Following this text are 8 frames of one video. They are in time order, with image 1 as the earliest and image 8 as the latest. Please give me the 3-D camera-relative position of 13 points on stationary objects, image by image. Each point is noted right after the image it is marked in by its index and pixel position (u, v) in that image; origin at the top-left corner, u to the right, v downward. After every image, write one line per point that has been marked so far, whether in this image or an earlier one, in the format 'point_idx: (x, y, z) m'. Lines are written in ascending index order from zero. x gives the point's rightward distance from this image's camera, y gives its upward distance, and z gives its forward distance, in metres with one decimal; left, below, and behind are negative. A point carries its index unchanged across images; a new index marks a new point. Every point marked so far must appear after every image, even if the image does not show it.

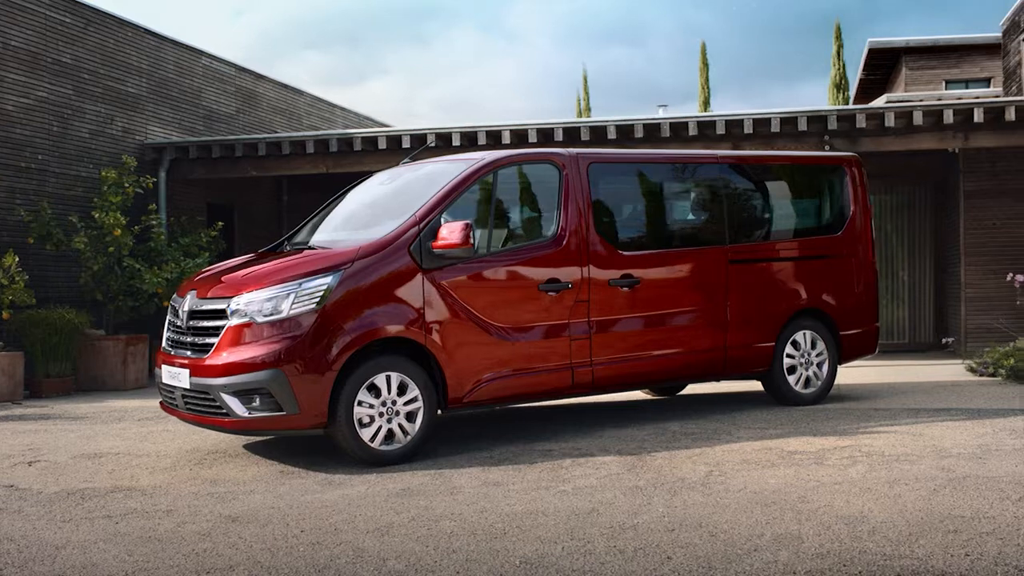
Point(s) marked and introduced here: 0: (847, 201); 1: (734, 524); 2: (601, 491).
0: (+2.9, +0.8, +8.3) m
1: (+0.9, -0.9, +3.8) m
2: (+0.4, -1.0, +4.6) m
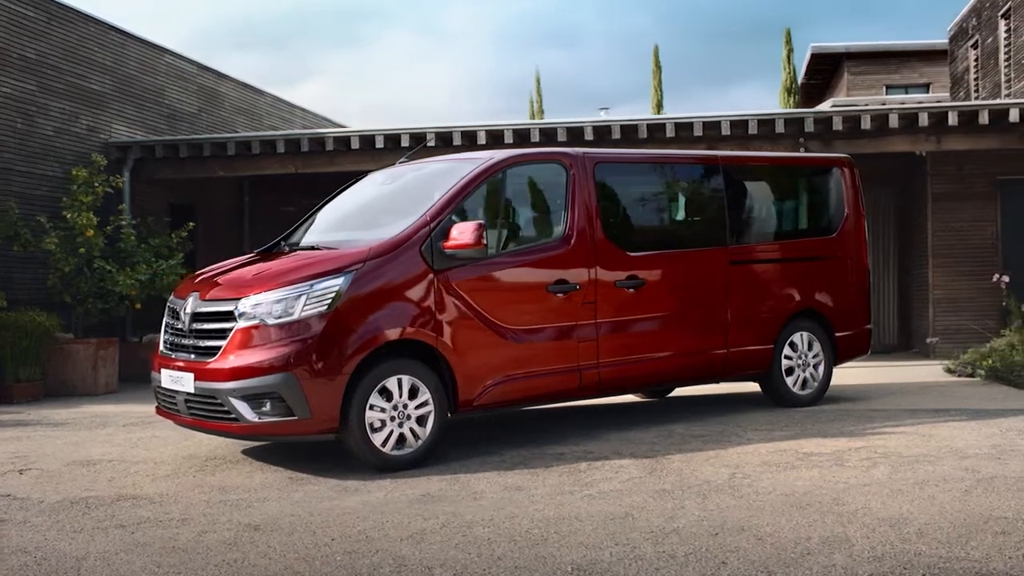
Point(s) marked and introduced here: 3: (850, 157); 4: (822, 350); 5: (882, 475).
0: (+2.8, +0.7, +8.3) m
1: (+1.0, -0.9, +3.8) m
2: (+0.6, -1.0, +4.5) m
3: (+3.0, +1.2, +8.5) m
4: (+2.6, -0.5, +8.0) m
5: (+1.8, -0.9, +4.7) m
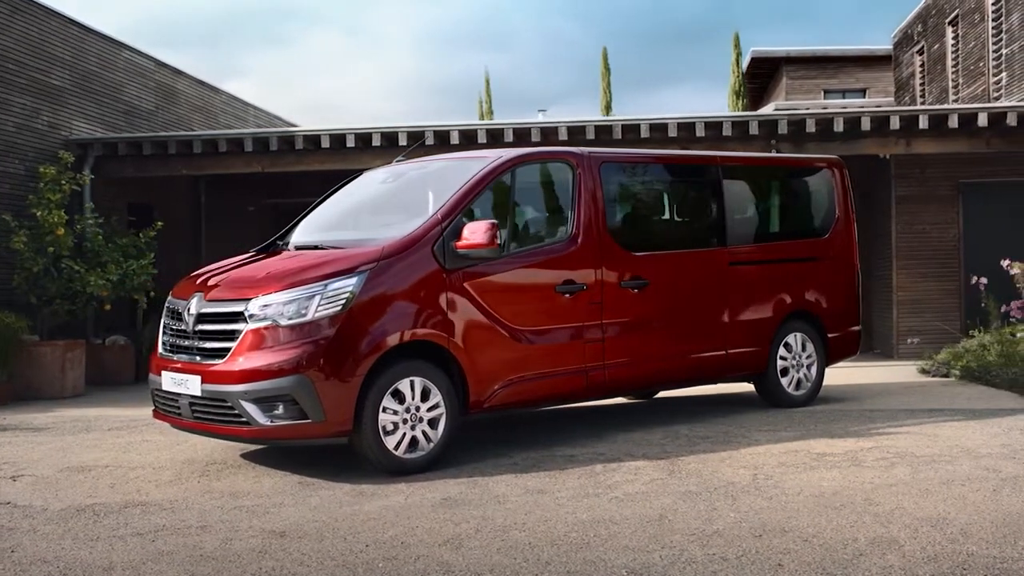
0: (+2.8, +0.7, +8.4) m
1: (+1.2, -0.9, +3.7) m
2: (+0.7, -1.0, +4.5) m
3: (+2.9, +1.2, +8.6) m
4: (+2.6, -0.5, +8.1) m
5: (+1.9, -0.9, +4.7) m
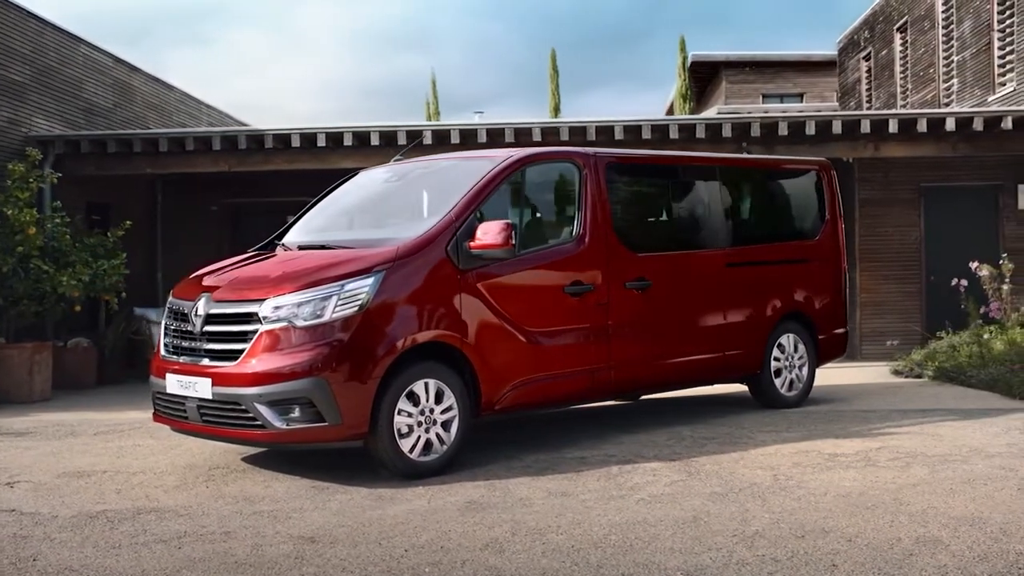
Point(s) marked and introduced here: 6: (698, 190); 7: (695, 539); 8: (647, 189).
0: (+2.7, +0.7, +8.5) m
1: (+1.4, -0.9, +3.8) m
2: (+0.8, -1.0, +4.5) m
3: (+2.9, +1.2, +8.7) m
4: (+2.5, -0.6, +8.2) m
5: (+2.0, -0.9, +4.7) m
6: (+1.4, +0.8, +7.3) m
7: (+0.7, -1.0, +3.7) m
8: (+1.0, +0.7, +6.8) m
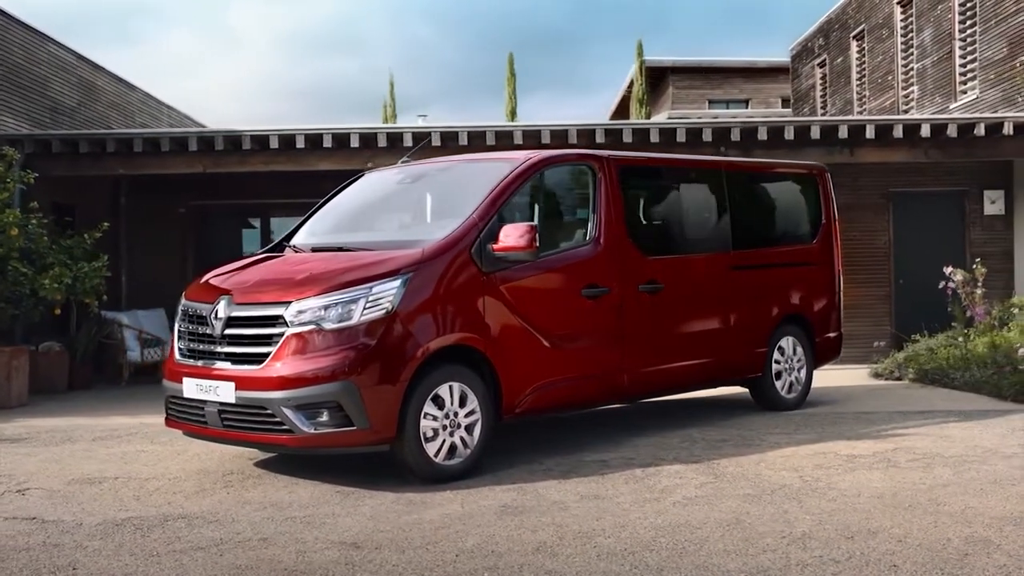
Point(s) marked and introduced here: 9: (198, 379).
0: (+2.7, +0.7, +8.5) m
1: (+1.5, -0.9, +3.8) m
2: (+1.0, -1.0, +4.5) m
3: (+2.8, +1.1, +8.8) m
4: (+2.5, -0.6, +8.2) m
5: (+2.2, -0.9, +4.8) m
6: (+1.5, +0.7, +7.4) m
7: (+0.9, -1.0, +3.7) m
8: (+1.0, +0.7, +6.9) m
9: (-1.7, -0.5, +5.1) m
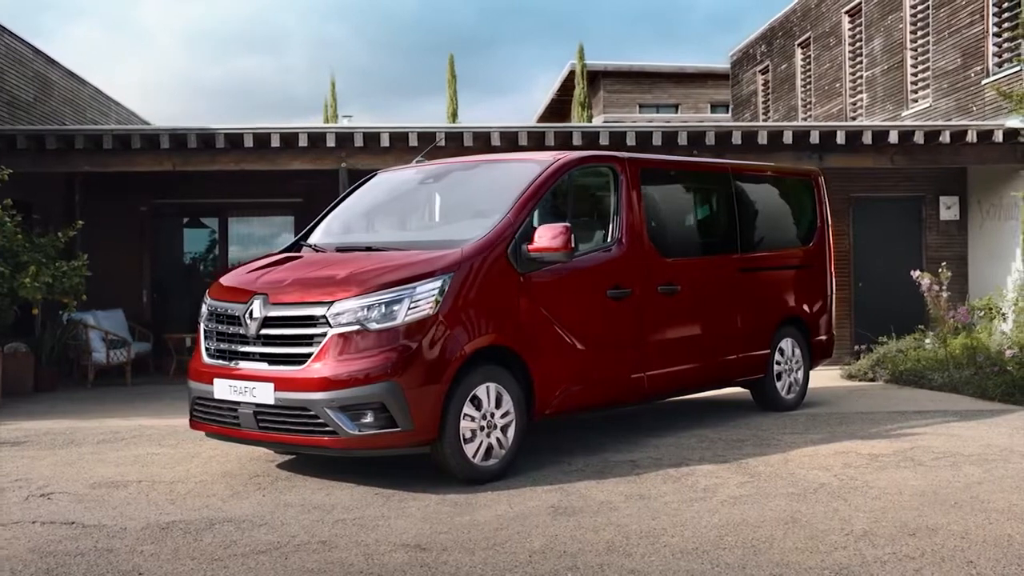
0: (+2.7, +0.7, +8.7) m
1: (+1.8, -1.0, +3.9) m
2: (+1.2, -1.0, +4.5) m
3: (+2.8, +1.1, +9.0) m
4: (+2.5, -0.6, +8.4) m
5: (+2.4, -1.0, +4.9) m
6: (+1.5, +0.7, +7.4) m
7: (+1.2, -1.0, +3.8) m
8: (+1.2, +0.7, +6.9) m
9: (-1.5, -0.5, +5.1) m
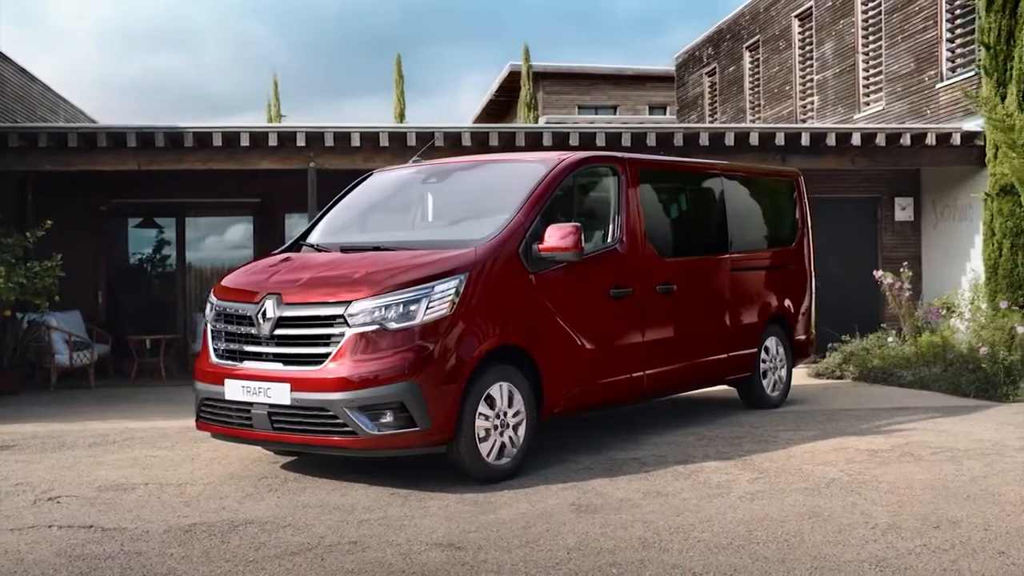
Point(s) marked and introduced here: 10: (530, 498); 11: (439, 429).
0: (+2.6, +0.7, +8.8) m
1: (+1.9, -1.0, +4.0) m
2: (+1.3, -1.0, +4.6) m
3: (+2.7, +1.1, +9.1) m
4: (+2.5, -0.6, +8.5) m
5: (+2.5, -0.9, +5.1) m
6: (+1.5, +0.7, +7.5) m
7: (+1.3, -1.0, +3.9) m
8: (+1.1, +0.7, +7.0) m
9: (-1.4, -0.5, +5.0) m
10: (+0.1, -1.0, +4.7) m
11: (-0.4, -0.7, +4.8) m
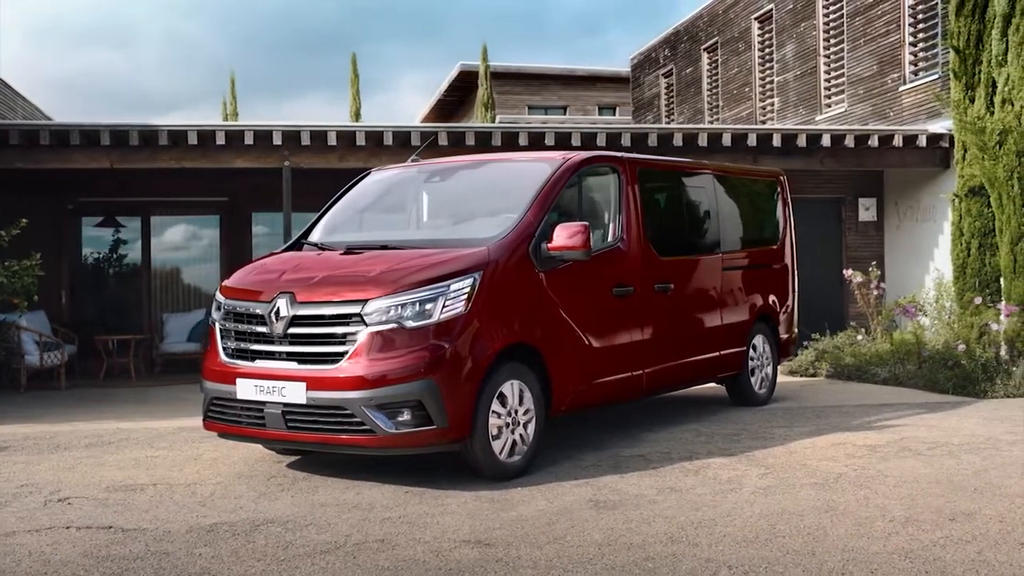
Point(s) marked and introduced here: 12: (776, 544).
0: (+2.5, +0.7, +9.0) m
1: (+2.0, -0.9, +4.1) m
2: (+1.4, -1.0, +4.7) m
3: (+2.6, +1.1, +9.3) m
4: (+2.4, -0.6, +8.7) m
5: (+2.5, -0.9, +5.2) m
6: (+1.5, +0.7, +7.7) m
7: (+1.4, -1.0, +3.9) m
8: (+1.1, +0.7, +7.1) m
9: (-1.3, -0.5, +5.0) m
10: (+0.2, -1.0, +4.7) m
11: (-0.3, -0.7, +4.9) m
12: (+1.0, -1.0, +3.7) m
